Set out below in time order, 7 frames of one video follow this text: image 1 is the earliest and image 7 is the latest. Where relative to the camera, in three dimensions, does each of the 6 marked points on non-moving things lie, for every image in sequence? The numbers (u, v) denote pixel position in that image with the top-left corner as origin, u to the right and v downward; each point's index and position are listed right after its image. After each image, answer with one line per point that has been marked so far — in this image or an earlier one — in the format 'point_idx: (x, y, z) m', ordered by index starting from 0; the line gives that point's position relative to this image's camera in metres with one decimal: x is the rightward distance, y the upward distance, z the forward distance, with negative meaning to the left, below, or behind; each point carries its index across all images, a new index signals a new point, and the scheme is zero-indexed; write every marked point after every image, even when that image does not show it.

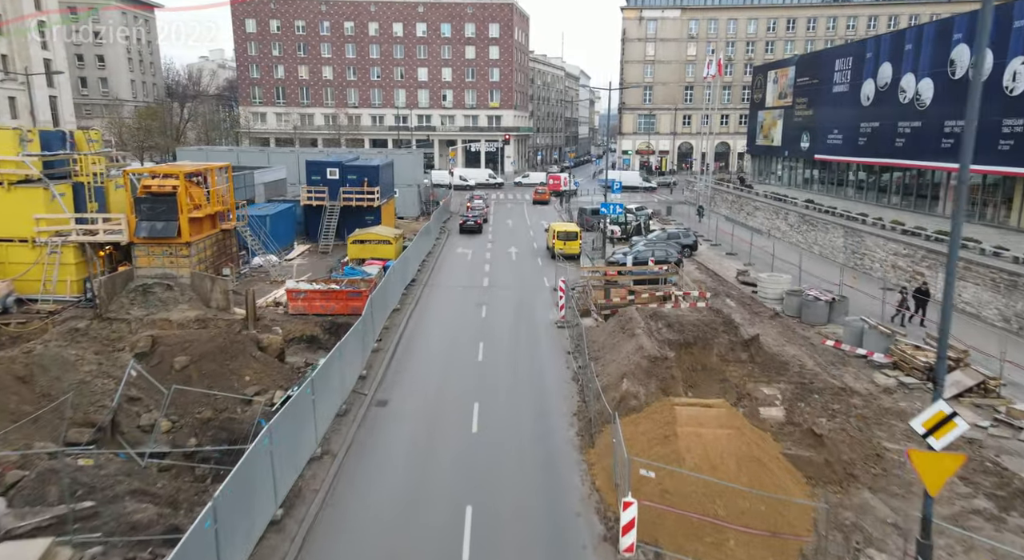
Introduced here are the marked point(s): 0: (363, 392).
0: (-4.1, -3.1, +19.0) m
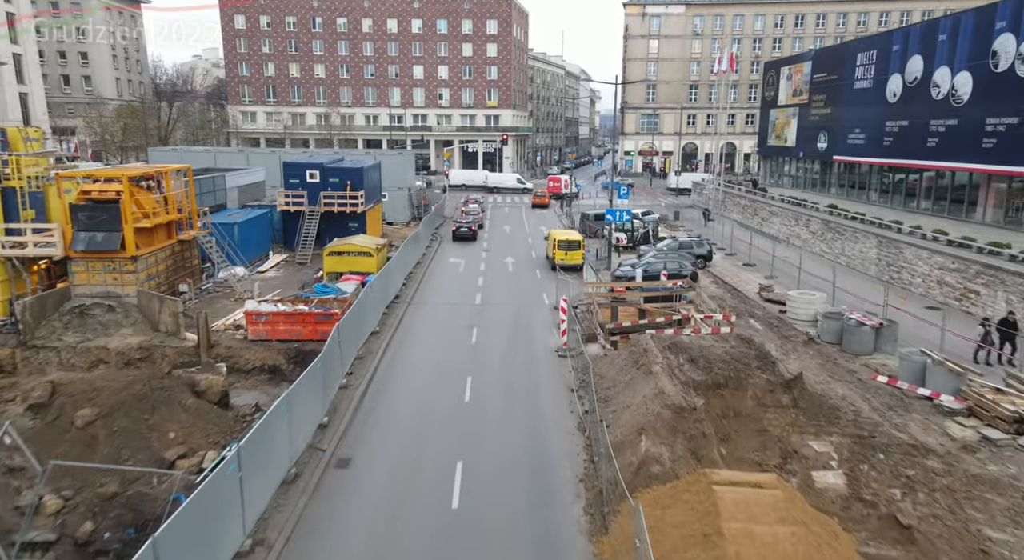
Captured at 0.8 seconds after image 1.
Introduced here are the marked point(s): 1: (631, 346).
0: (-4.3, -3.8, +15.5) m
1: (+3.4, -1.9, +19.8) m
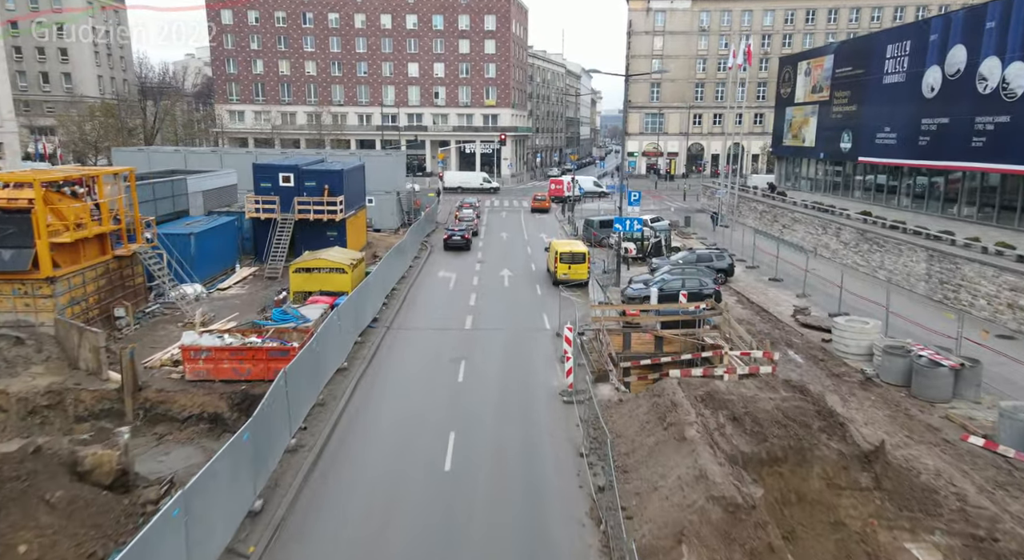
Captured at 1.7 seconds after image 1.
0: (-4.5, -4.5, +11.6) m
1: (+3.3, -2.6, +15.8) m
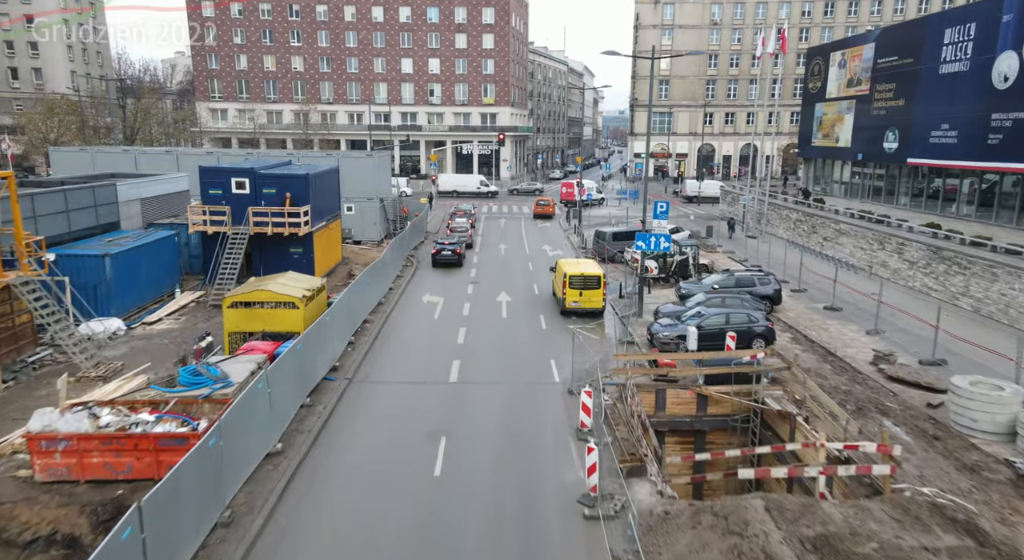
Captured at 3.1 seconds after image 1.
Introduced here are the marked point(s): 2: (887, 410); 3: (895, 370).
0: (-4.5, -5.5, +5.9) m
1: (+3.2, -3.7, +10.2) m
2: (+8.9, -3.1, +16.2) m
3: (+10.2, -2.4, +18.3) m
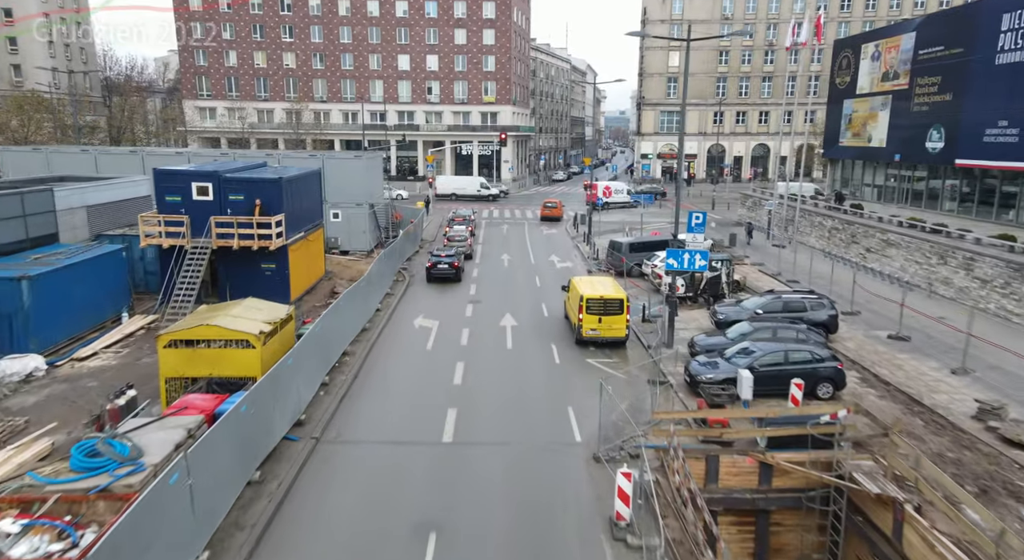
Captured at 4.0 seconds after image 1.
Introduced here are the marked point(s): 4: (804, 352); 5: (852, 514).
0: (-4.3, -6.2, +1.9) m
1: (+3.5, -4.4, +6.2) m
2: (+9.1, -3.8, +12.2) m
3: (+10.4, -3.1, +14.3) m
4: (+7.3, -1.9, +17.3) m
5: (+6.6, -4.6, +13.4) m
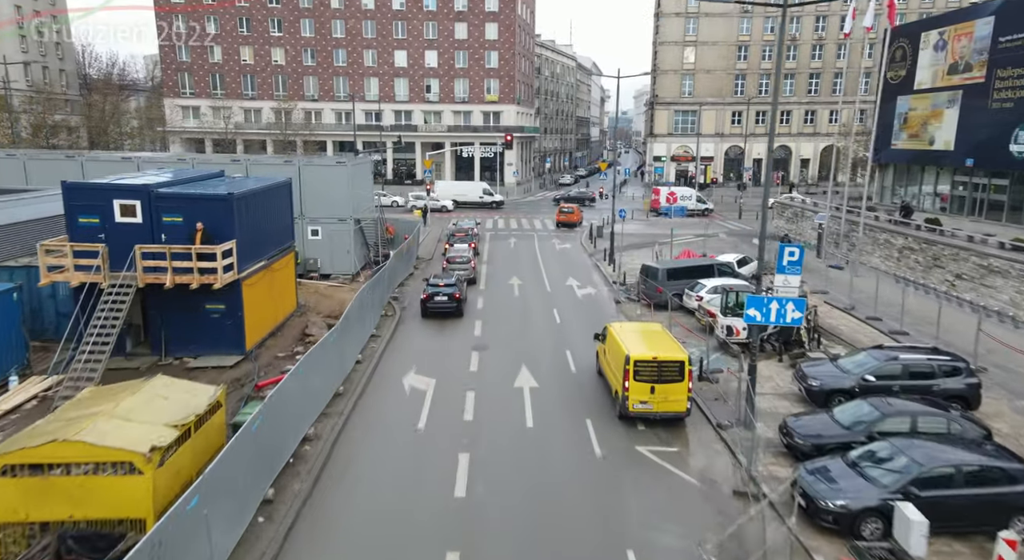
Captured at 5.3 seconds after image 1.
0: (-3.8, -7.5, -3.9) m
1: (+4.0, -5.7, +0.4) m
2: (+9.6, -5.1, +6.4) m
3: (+10.9, -4.4, +8.5) m
4: (+7.8, -3.1, +11.5) m
5: (+7.1, -5.8, +7.6) m
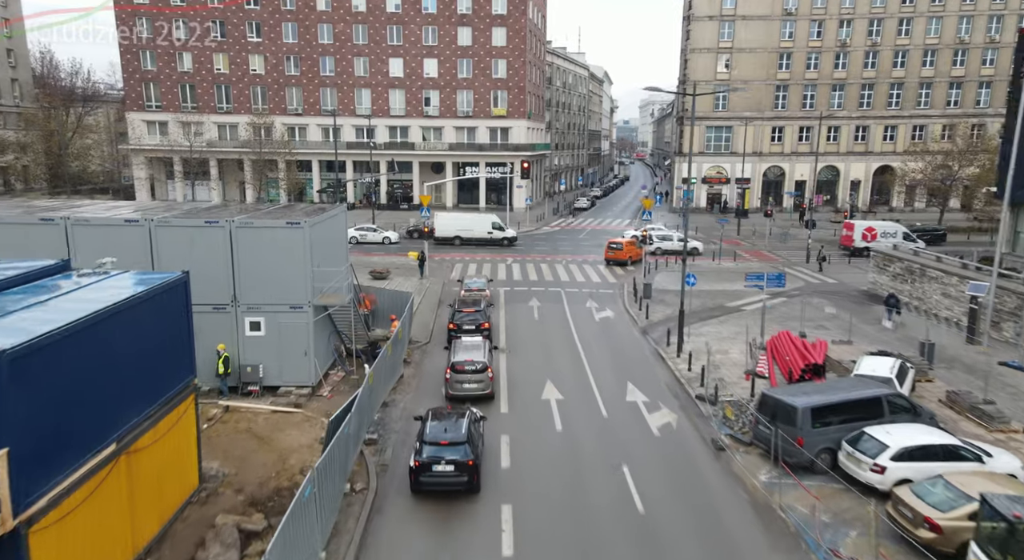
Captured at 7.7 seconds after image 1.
0: (-2.7, -10.6, -14.5) m
1: (+5.1, -8.8, -10.2) m
2: (+10.7, -8.3, -4.1) m
3: (+12.0, -7.7, -2.0) m
4: (+9.0, -6.4, +1.0) m
5: (+8.2, -9.1, -2.9) m
